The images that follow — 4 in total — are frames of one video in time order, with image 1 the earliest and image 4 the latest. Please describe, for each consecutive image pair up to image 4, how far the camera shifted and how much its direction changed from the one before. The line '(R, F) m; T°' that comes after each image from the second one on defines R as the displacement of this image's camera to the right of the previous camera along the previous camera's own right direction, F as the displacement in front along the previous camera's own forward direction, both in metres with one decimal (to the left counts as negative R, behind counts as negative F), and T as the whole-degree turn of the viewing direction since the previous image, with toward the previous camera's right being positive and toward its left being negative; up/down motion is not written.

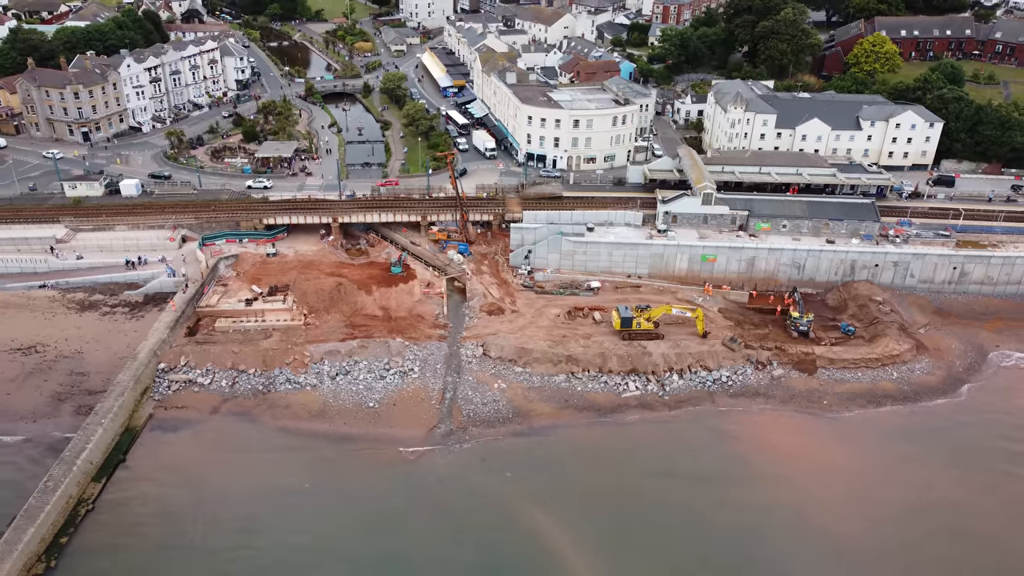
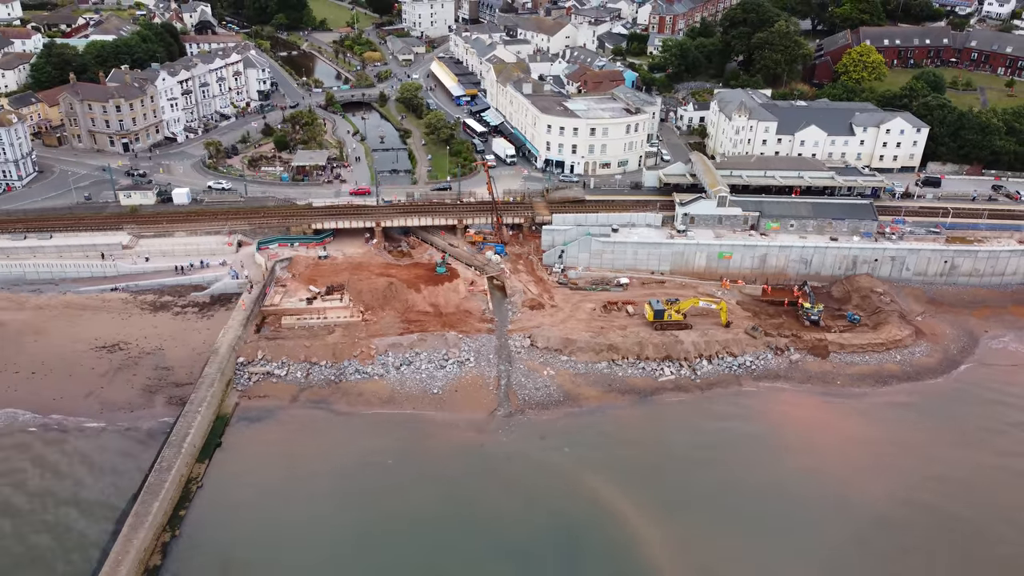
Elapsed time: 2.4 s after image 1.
(-3.6, -3.6) m; +2°
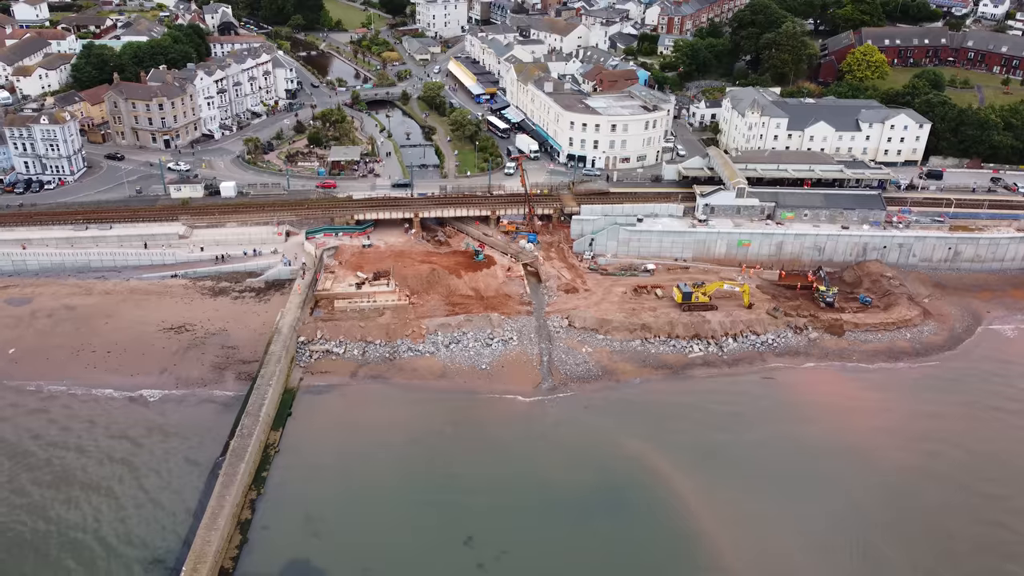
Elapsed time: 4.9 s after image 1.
(-2.7, -2.9) m; 0°
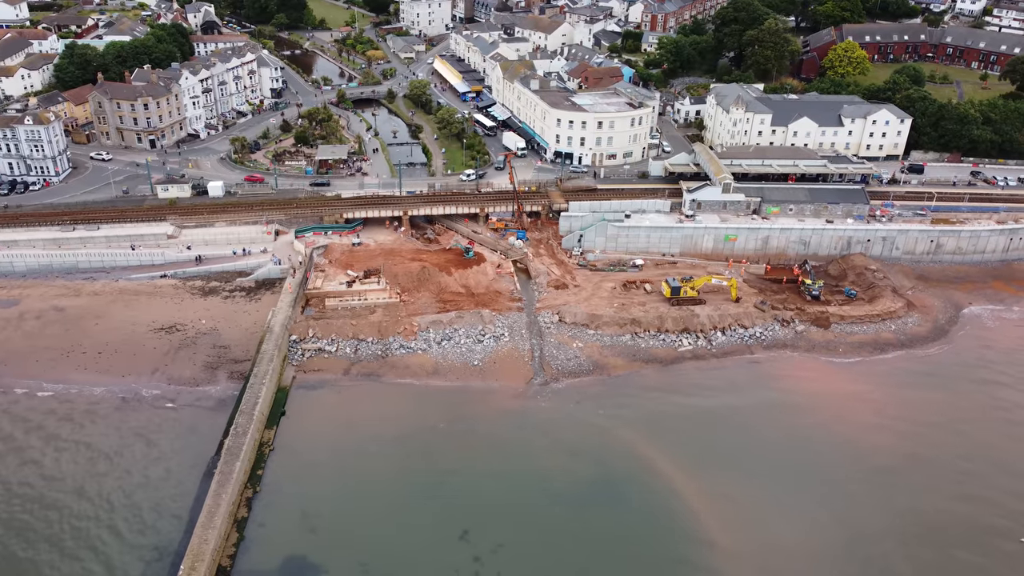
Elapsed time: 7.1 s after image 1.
(-0.3, -0.3) m; +1°
